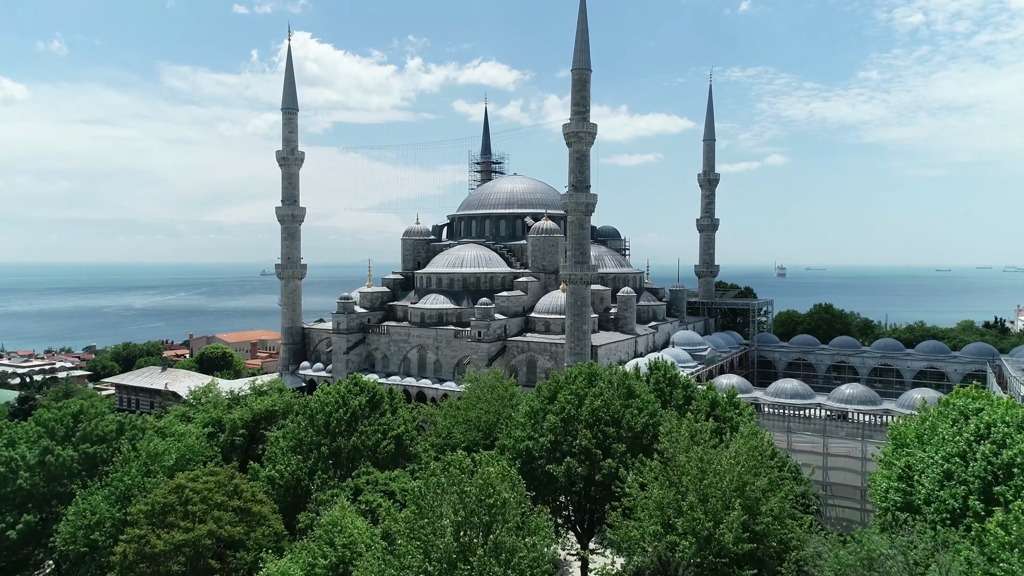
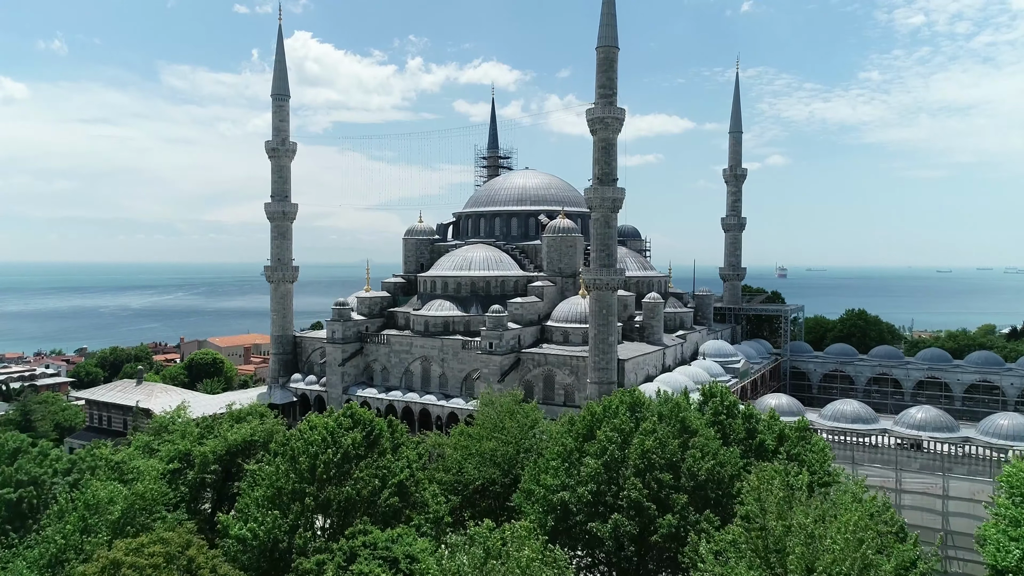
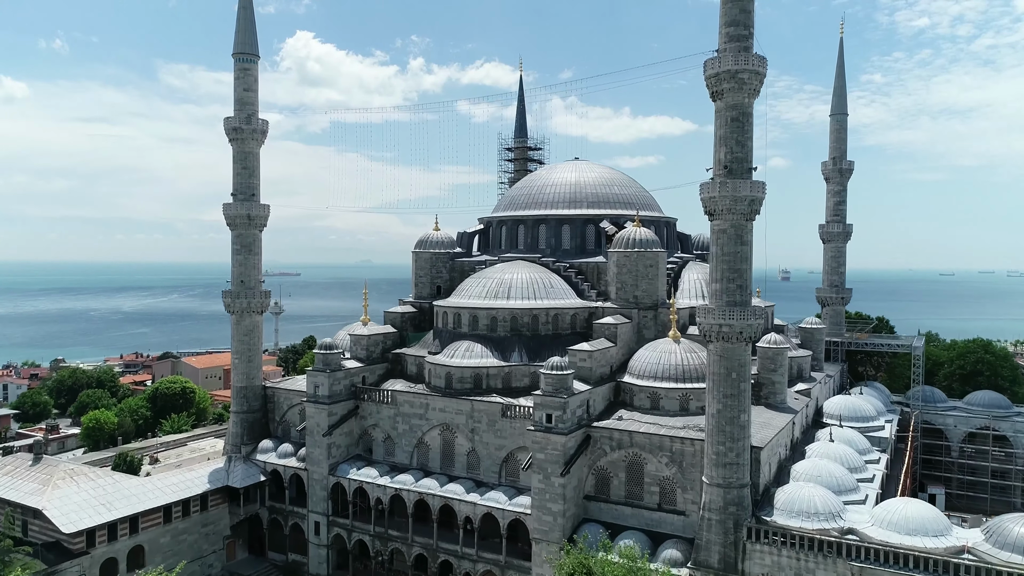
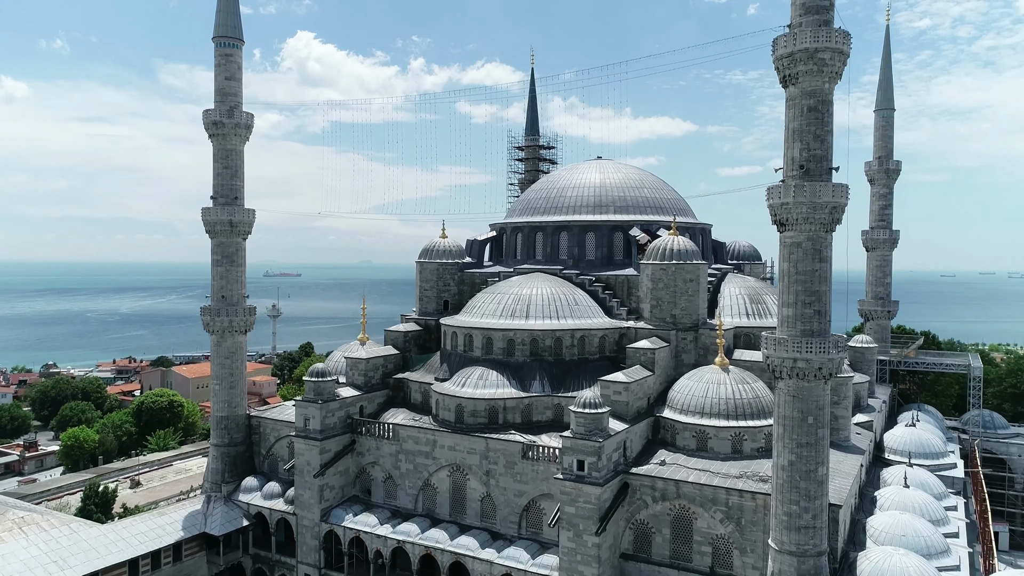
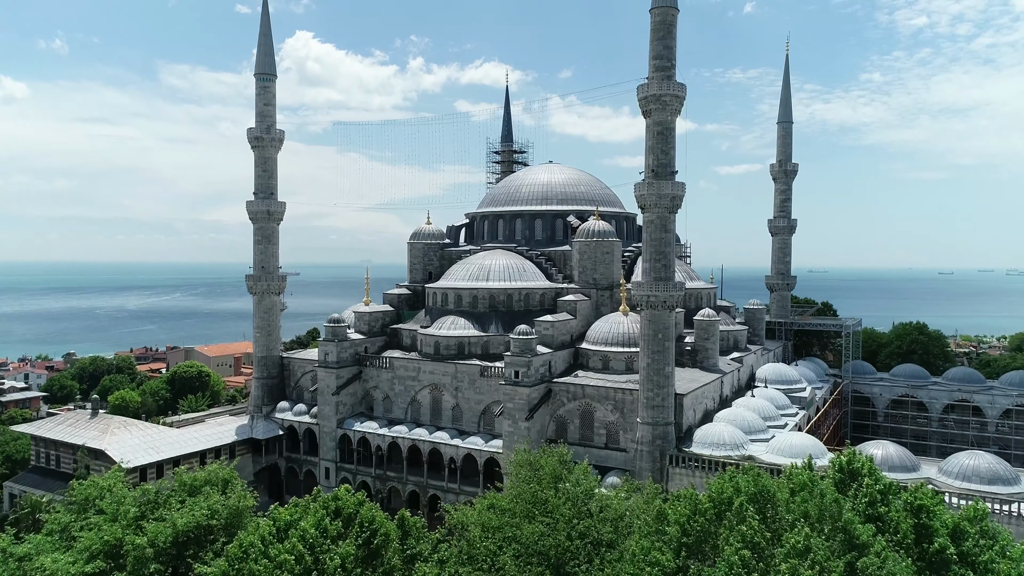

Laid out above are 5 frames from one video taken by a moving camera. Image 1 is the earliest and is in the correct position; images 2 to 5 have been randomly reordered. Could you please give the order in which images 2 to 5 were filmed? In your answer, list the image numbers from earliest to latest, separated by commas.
2, 5, 3, 4
